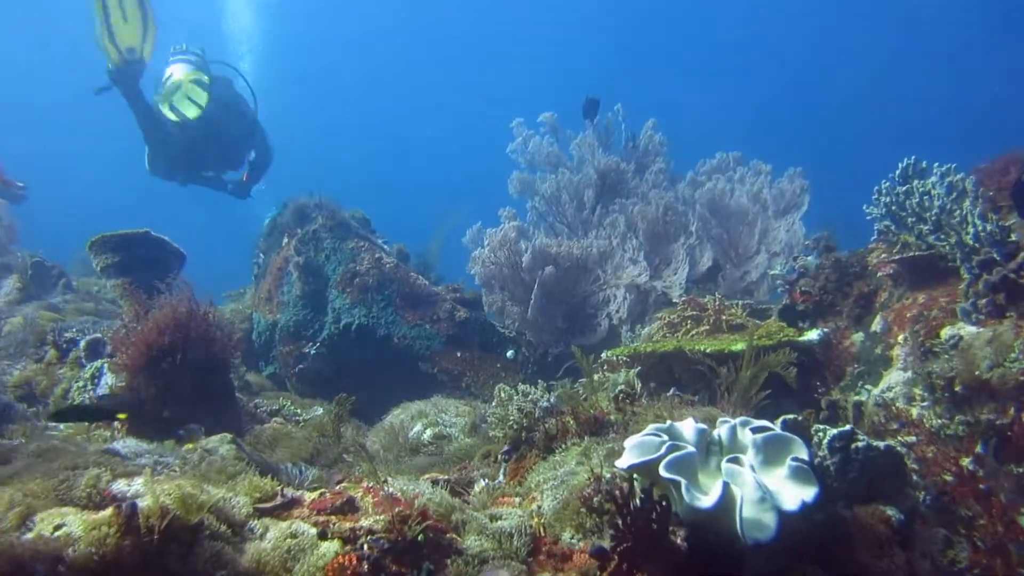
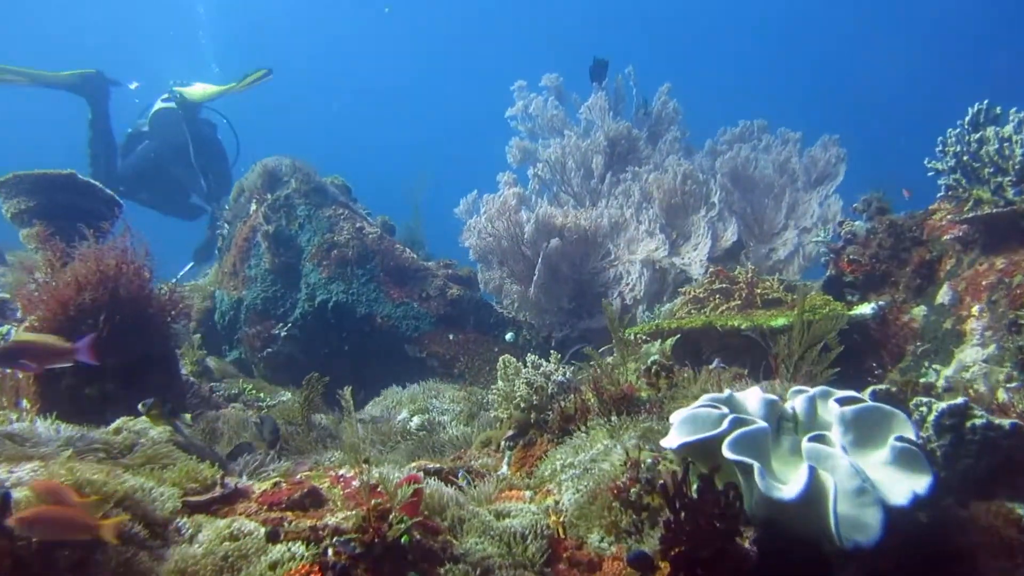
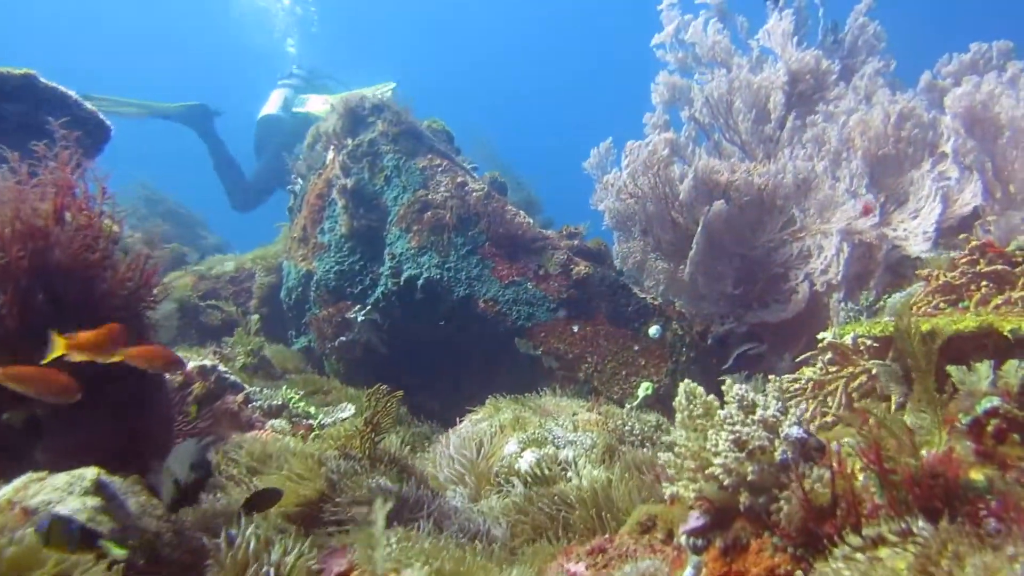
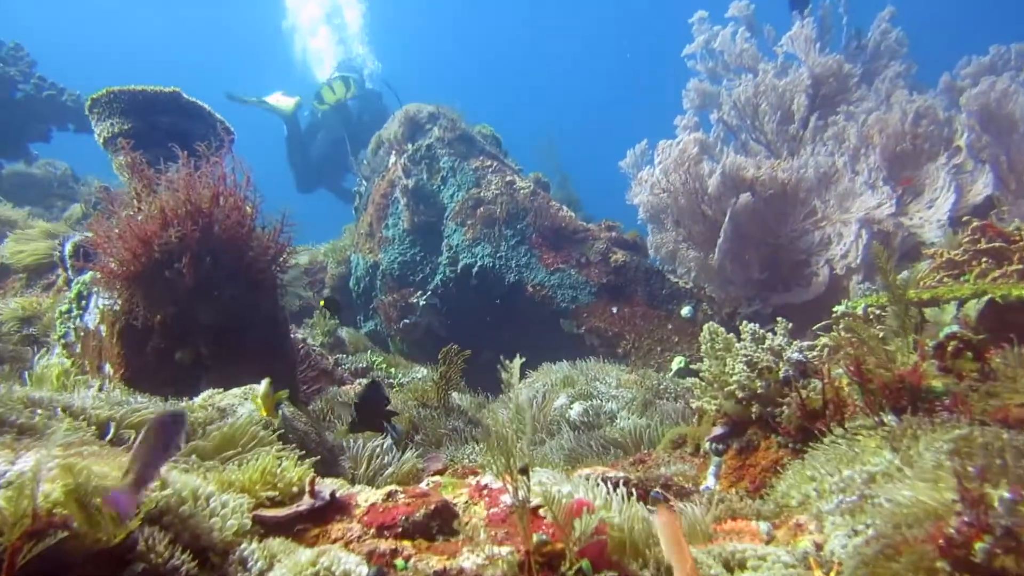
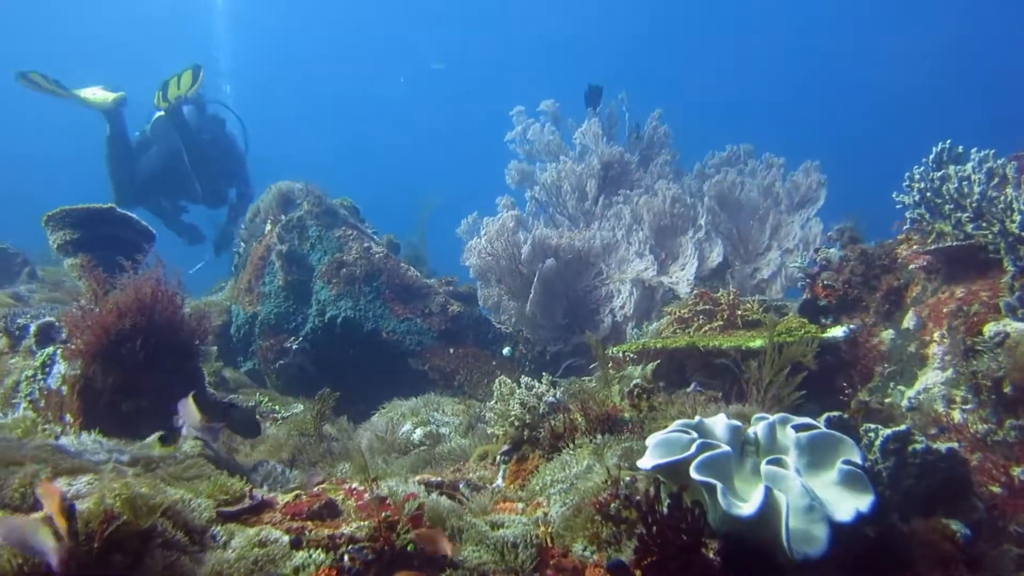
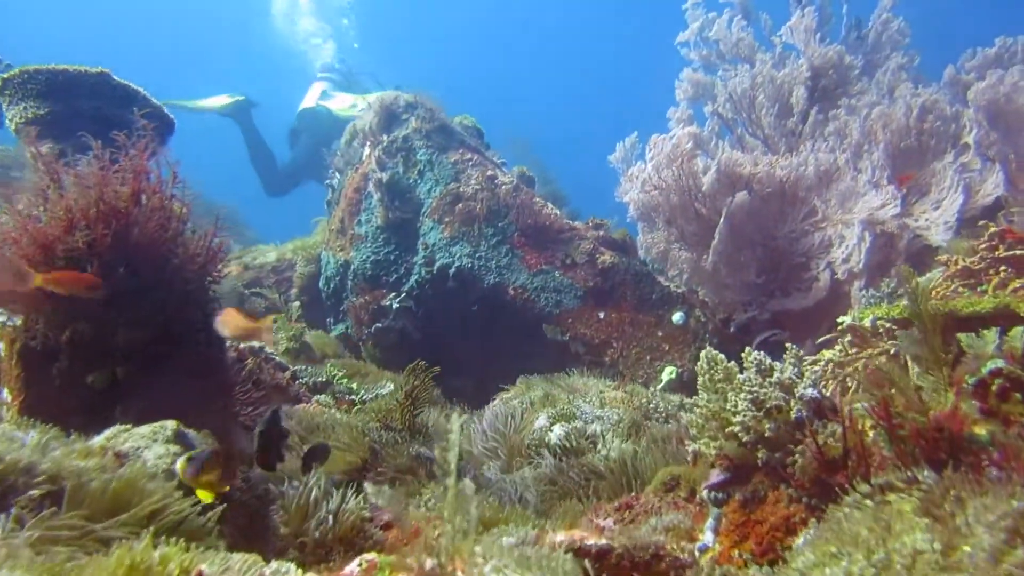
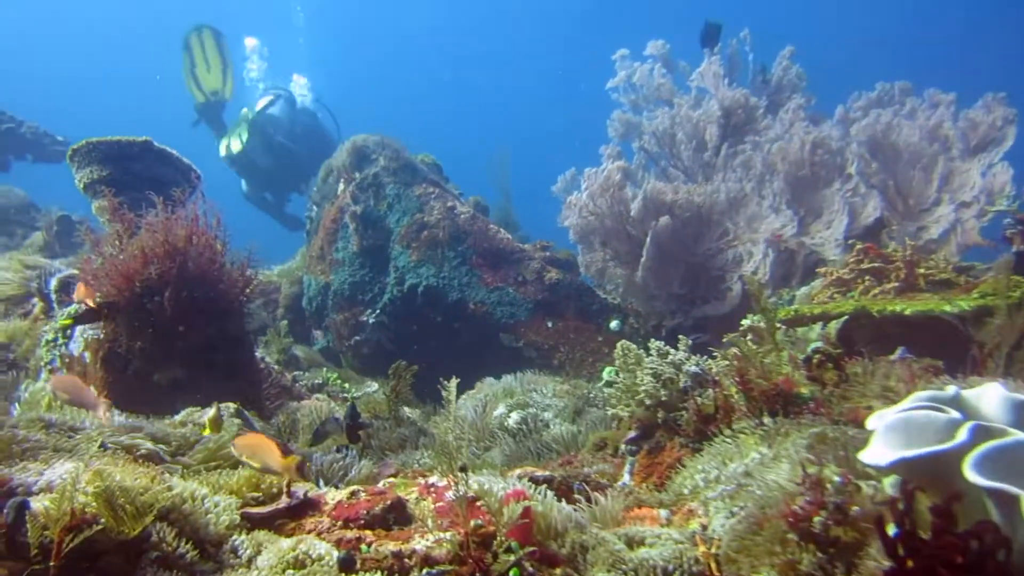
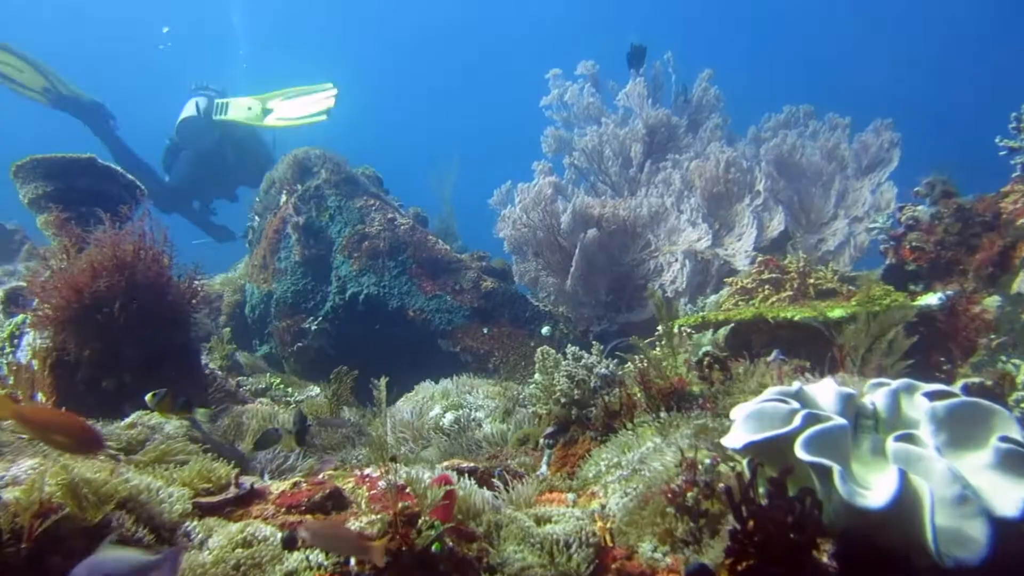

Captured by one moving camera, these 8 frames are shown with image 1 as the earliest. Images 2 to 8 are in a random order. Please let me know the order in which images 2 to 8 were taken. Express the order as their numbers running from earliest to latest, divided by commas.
5, 2, 8, 7, 4, 6, 3
